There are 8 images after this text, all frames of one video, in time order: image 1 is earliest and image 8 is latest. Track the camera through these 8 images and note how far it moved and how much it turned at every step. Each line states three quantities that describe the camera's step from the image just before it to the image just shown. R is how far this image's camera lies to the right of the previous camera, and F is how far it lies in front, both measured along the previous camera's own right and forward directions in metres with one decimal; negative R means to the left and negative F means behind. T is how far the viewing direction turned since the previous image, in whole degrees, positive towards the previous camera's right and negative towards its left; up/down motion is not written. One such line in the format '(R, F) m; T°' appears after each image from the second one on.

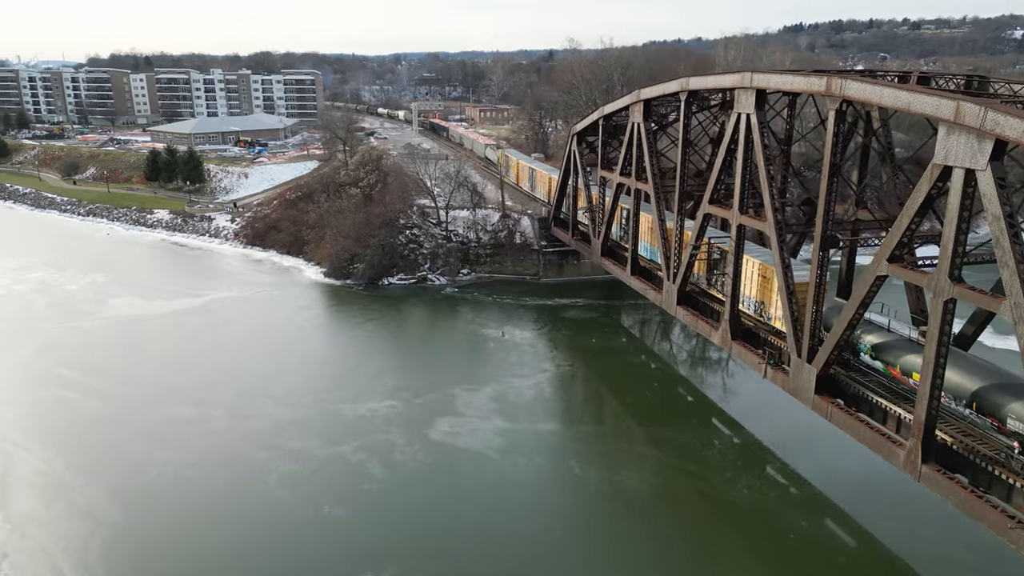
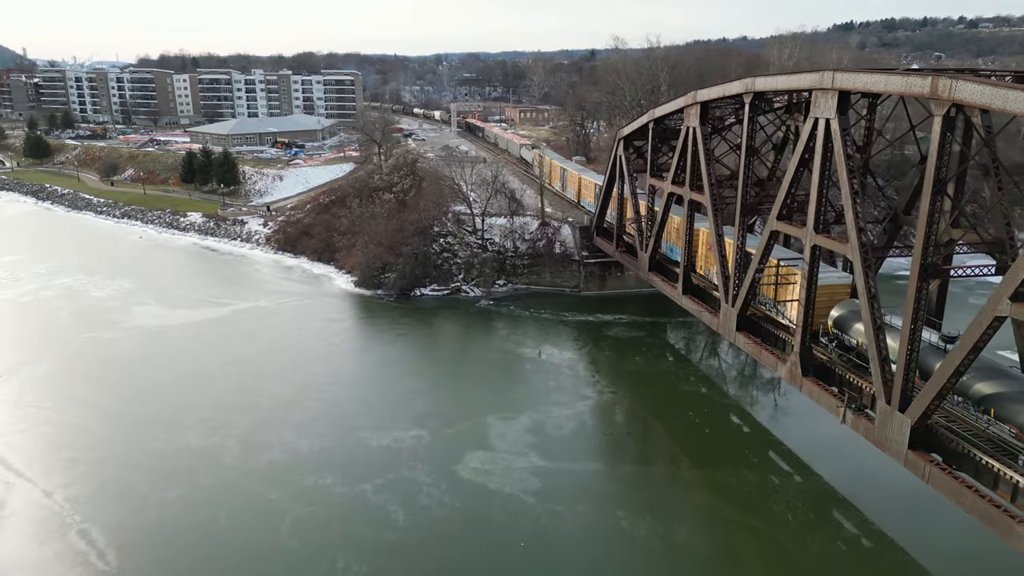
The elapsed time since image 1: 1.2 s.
(-0.1, +2.0) m; -3°
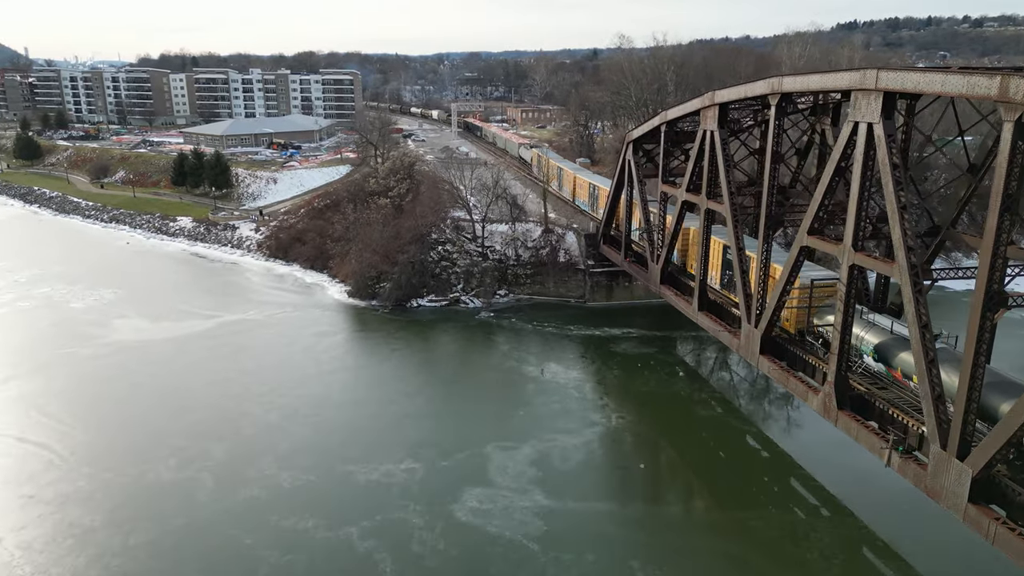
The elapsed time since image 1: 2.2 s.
(0.0, +1.7) m; 0°
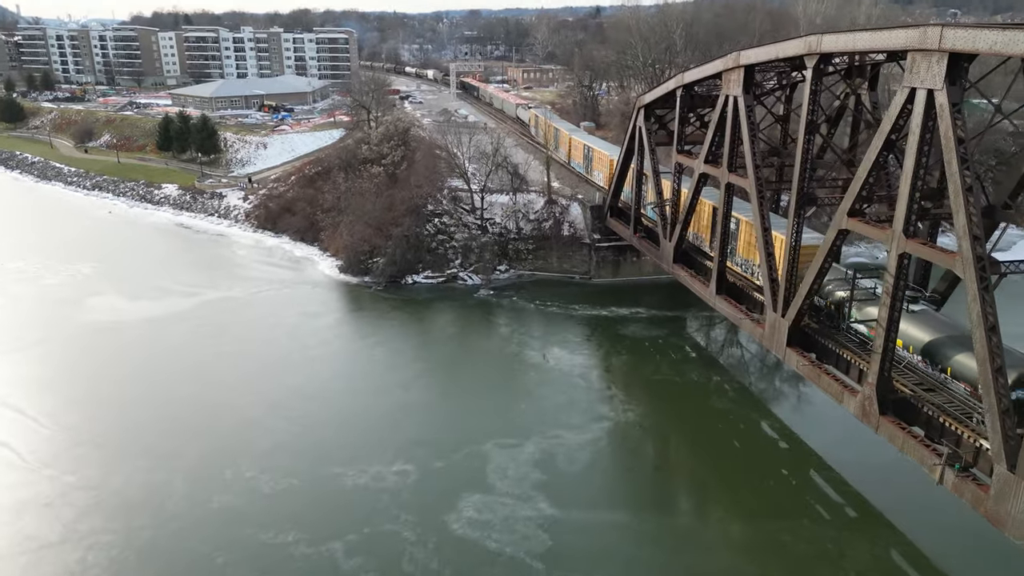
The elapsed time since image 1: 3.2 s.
(0.0, +1.8) m; 0°
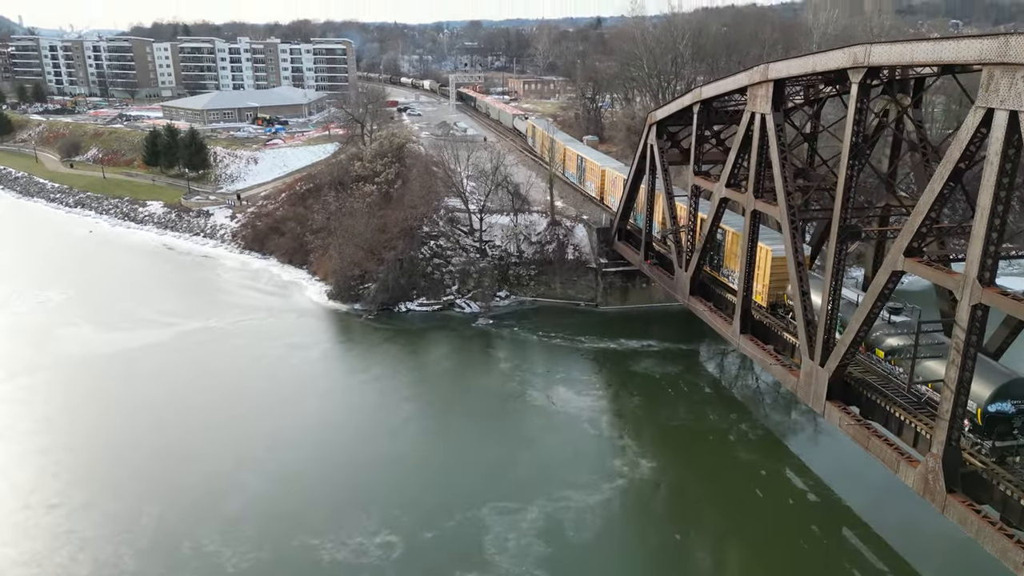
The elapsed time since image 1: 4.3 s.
(0.0, +2.0) m; 0°
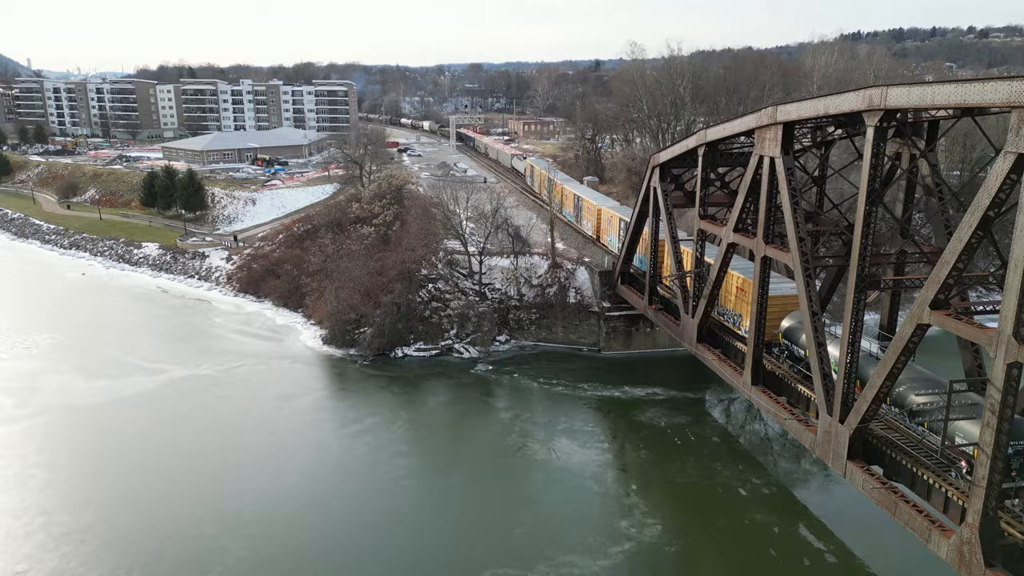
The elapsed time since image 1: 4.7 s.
(0.0, +0.7) m; 0°
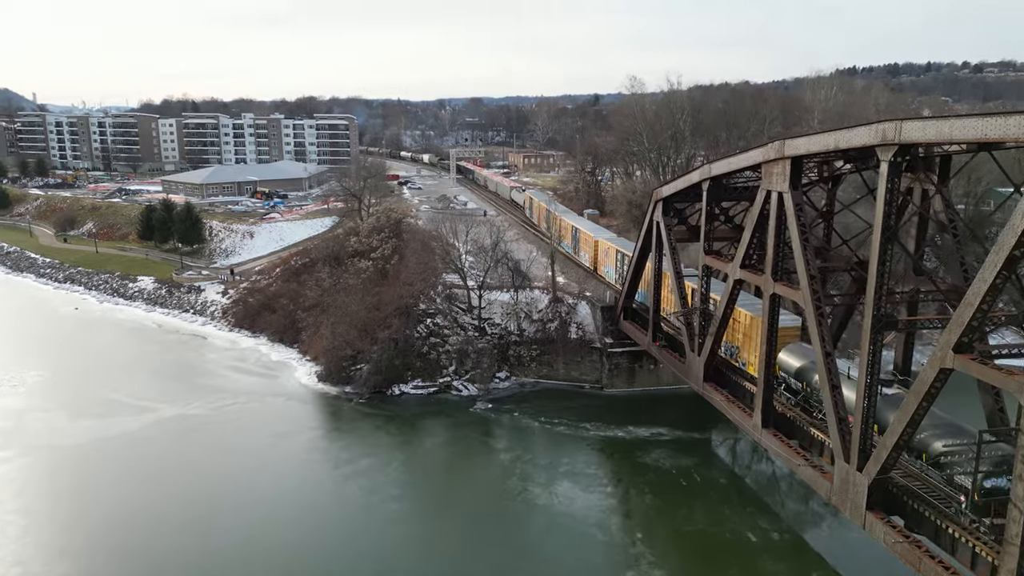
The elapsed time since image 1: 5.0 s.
(0.0, +0.6) m; 0°
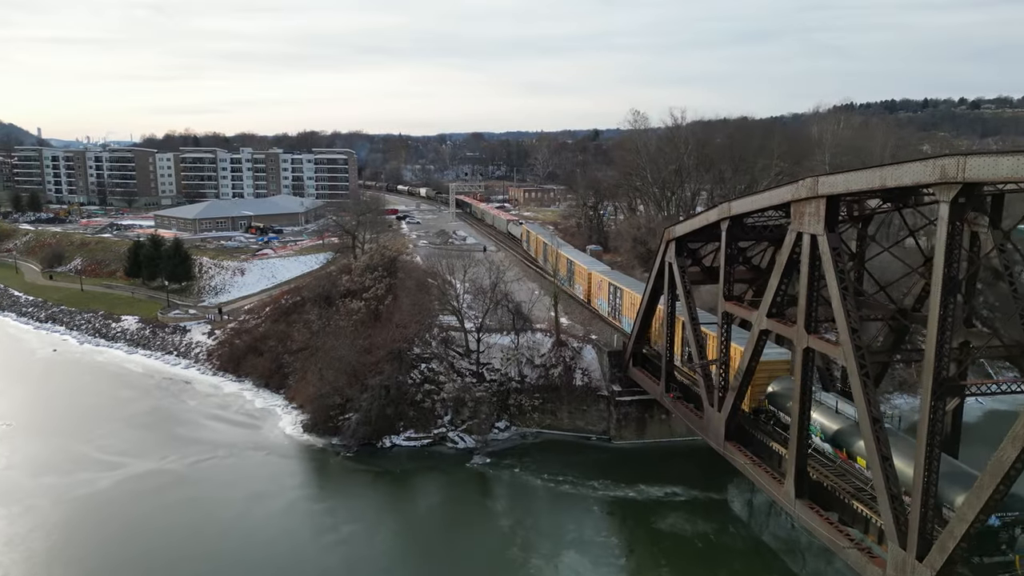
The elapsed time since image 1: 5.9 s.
(0.0, +1.7) m; 0°
